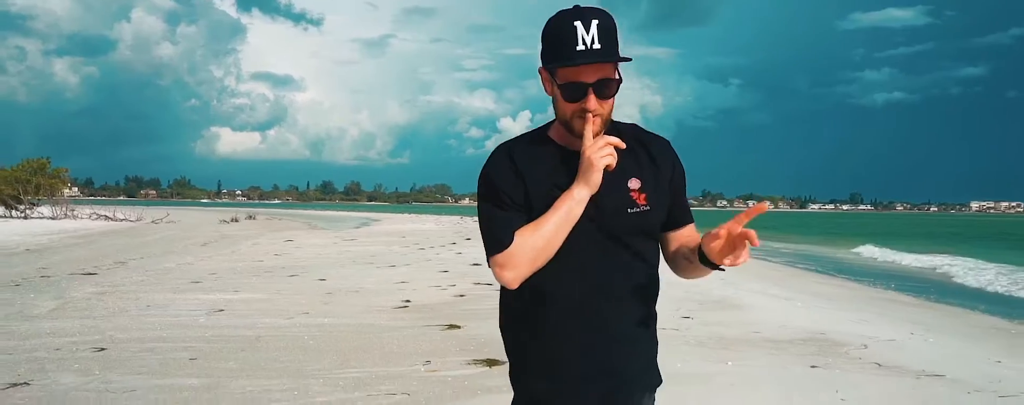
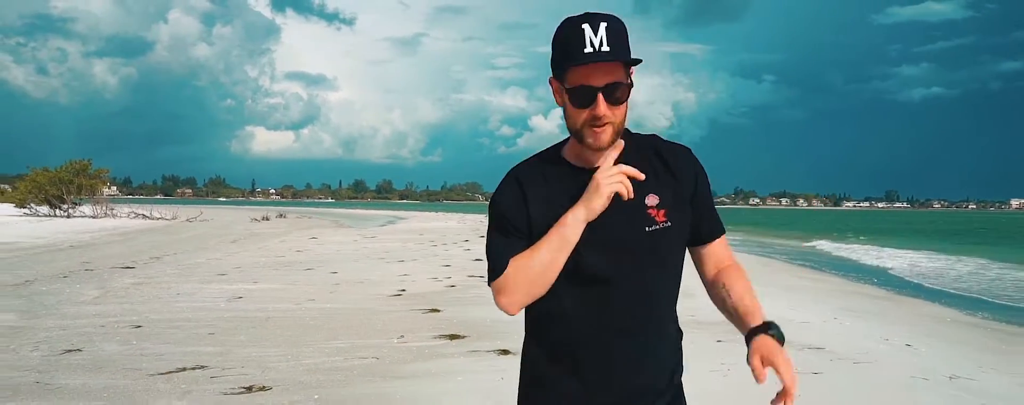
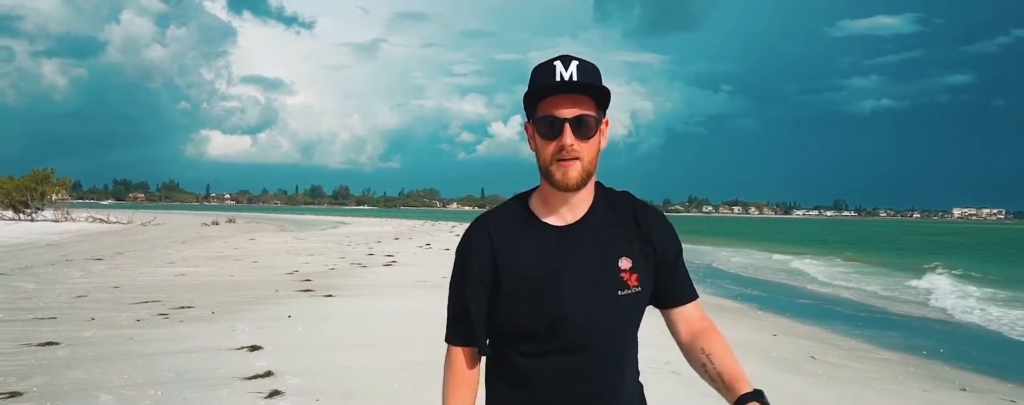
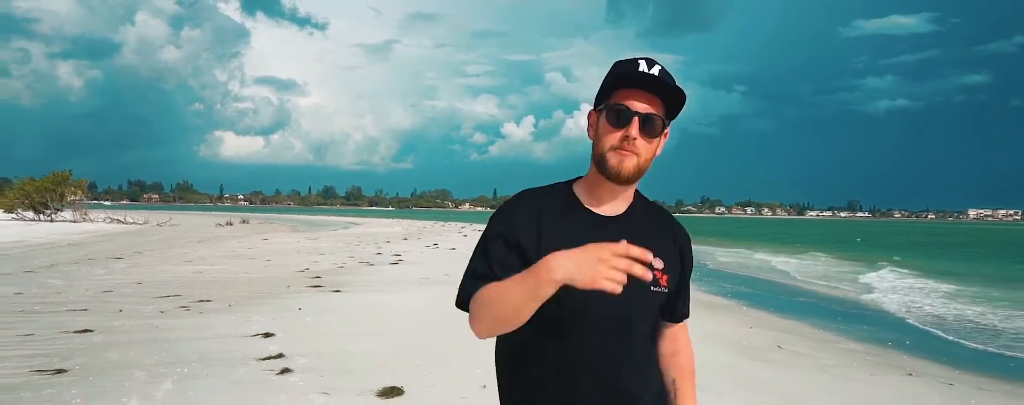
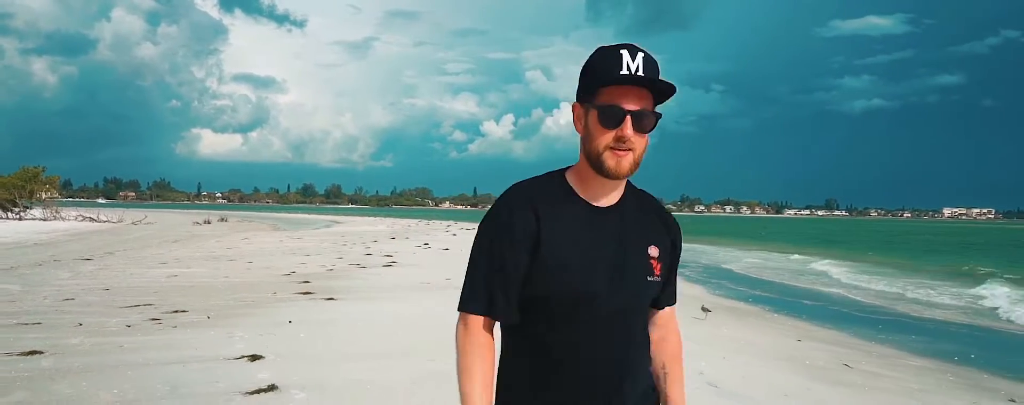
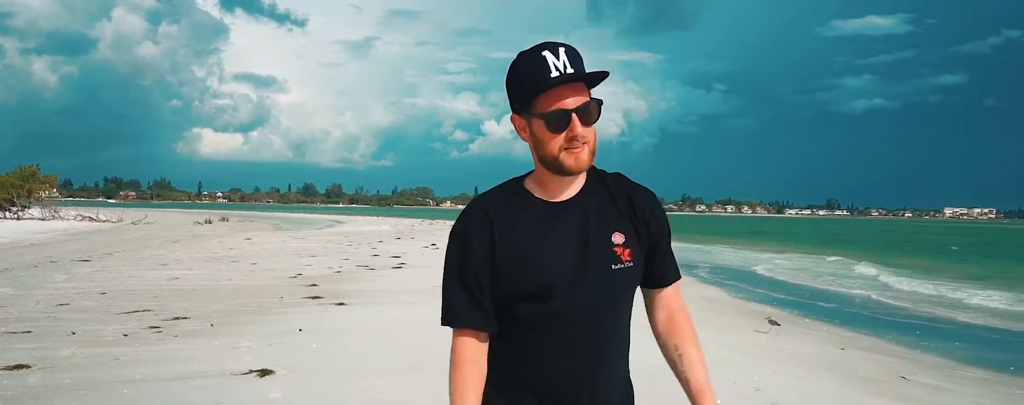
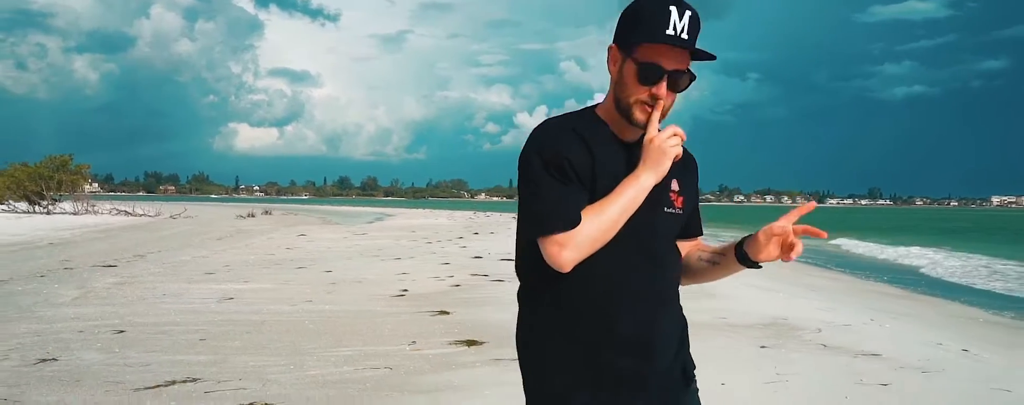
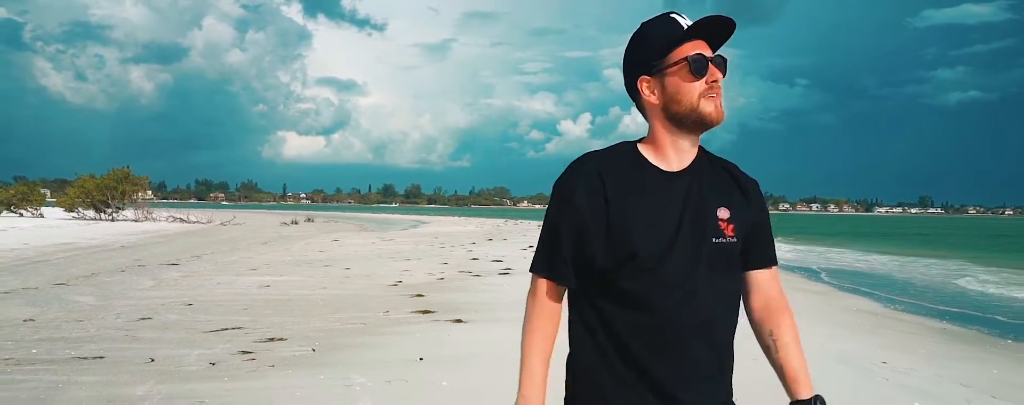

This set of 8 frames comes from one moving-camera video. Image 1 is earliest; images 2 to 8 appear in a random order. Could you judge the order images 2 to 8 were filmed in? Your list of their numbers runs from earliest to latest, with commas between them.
7, 2, 8, 6, 5, 3, 4
